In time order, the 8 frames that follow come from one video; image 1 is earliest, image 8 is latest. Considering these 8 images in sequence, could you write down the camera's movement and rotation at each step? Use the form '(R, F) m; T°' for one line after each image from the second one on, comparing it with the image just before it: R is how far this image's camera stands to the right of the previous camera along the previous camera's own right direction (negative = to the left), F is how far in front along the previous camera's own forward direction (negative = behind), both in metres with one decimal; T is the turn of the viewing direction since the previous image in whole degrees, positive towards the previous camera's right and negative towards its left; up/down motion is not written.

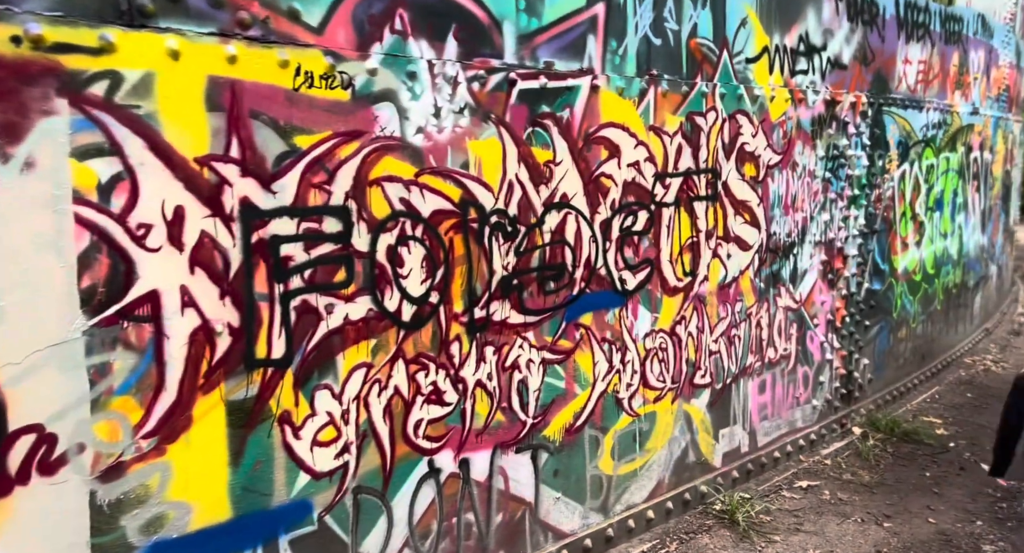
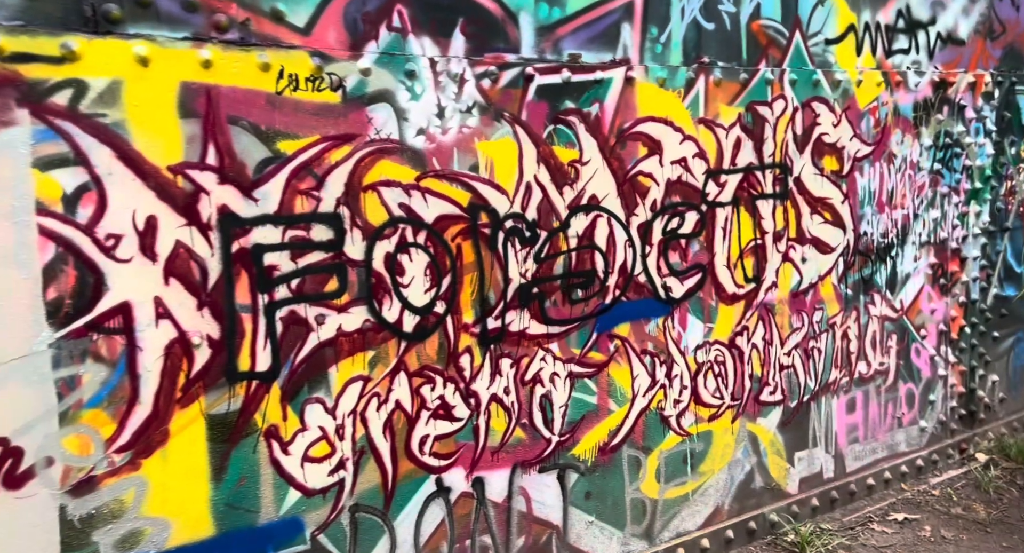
(+0.4, +0.2) m; -10°
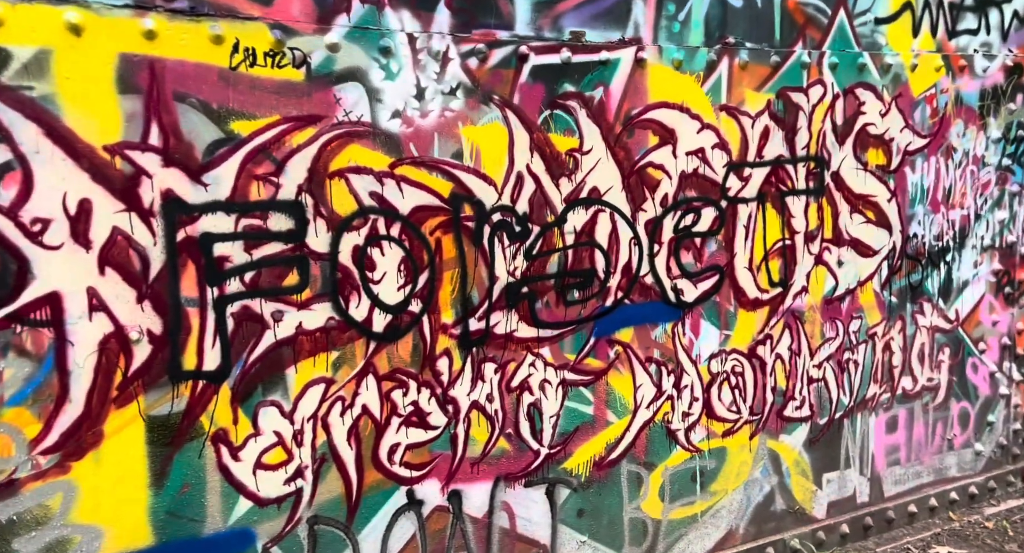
(+0.2, +0.2) m; -4°
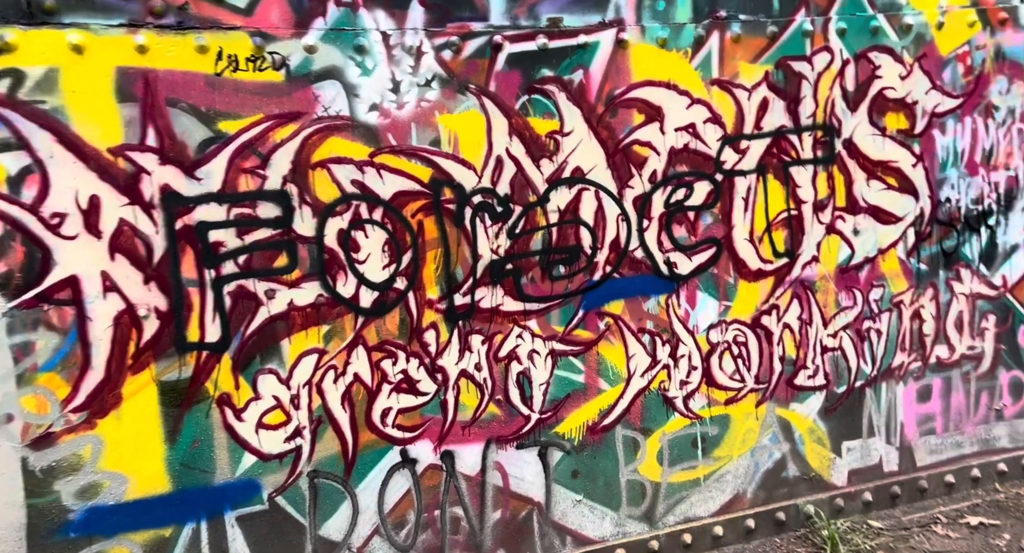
(+0.4, -0.1) m; -8°
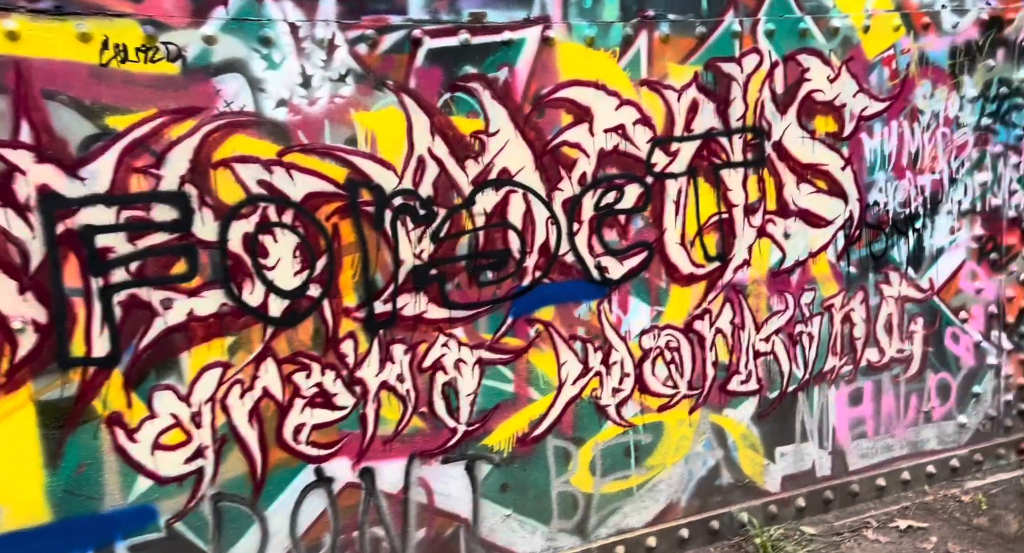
(+0.1, +0.1) m; +4°
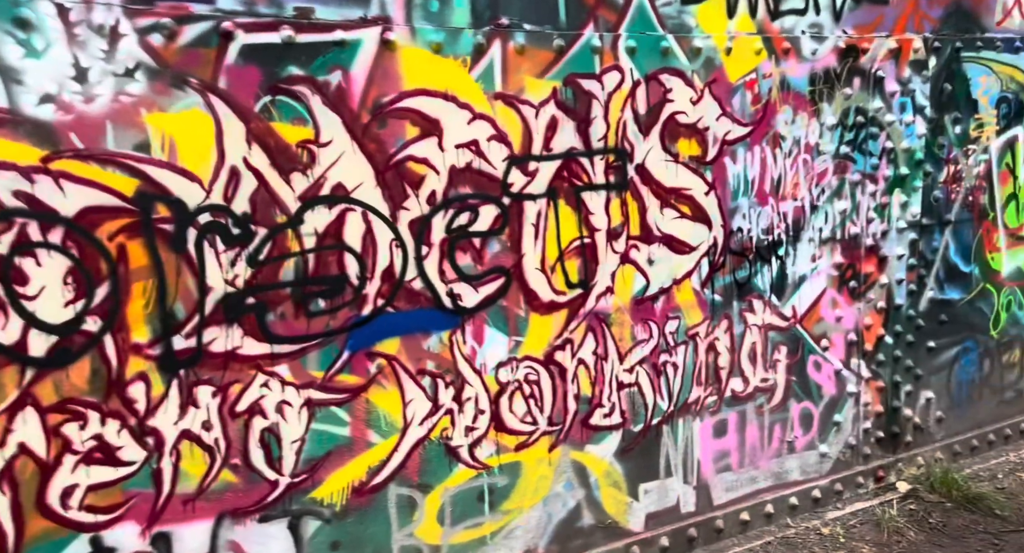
(+0.2, +0.2) m; +8°
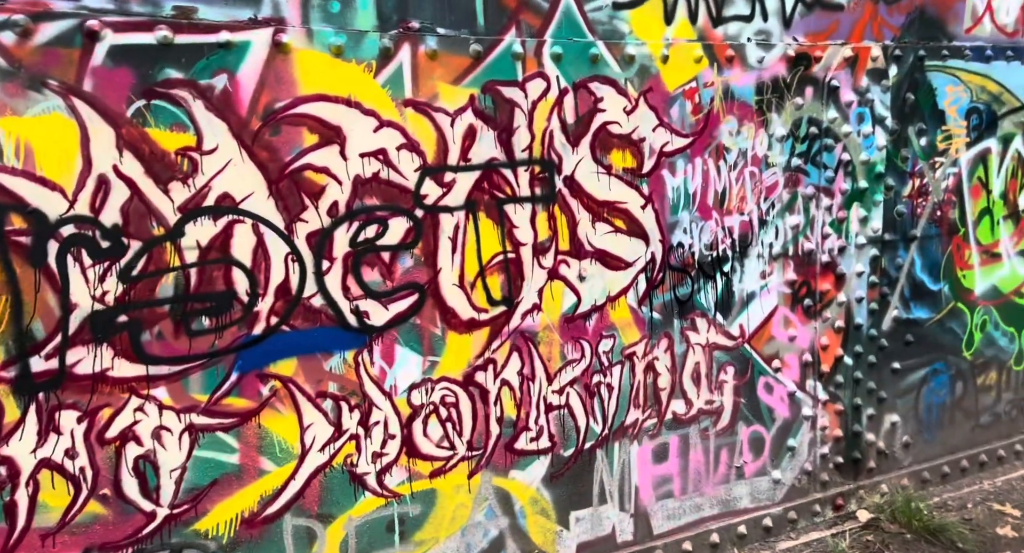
(+0.3, +0.1) m; 0°
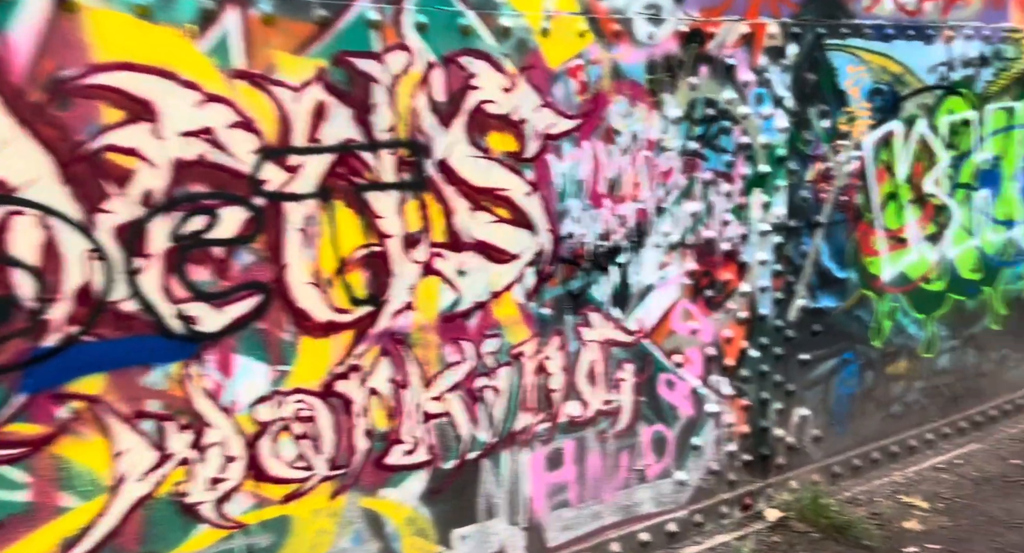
(+0.3, +0.3) m; +5°
